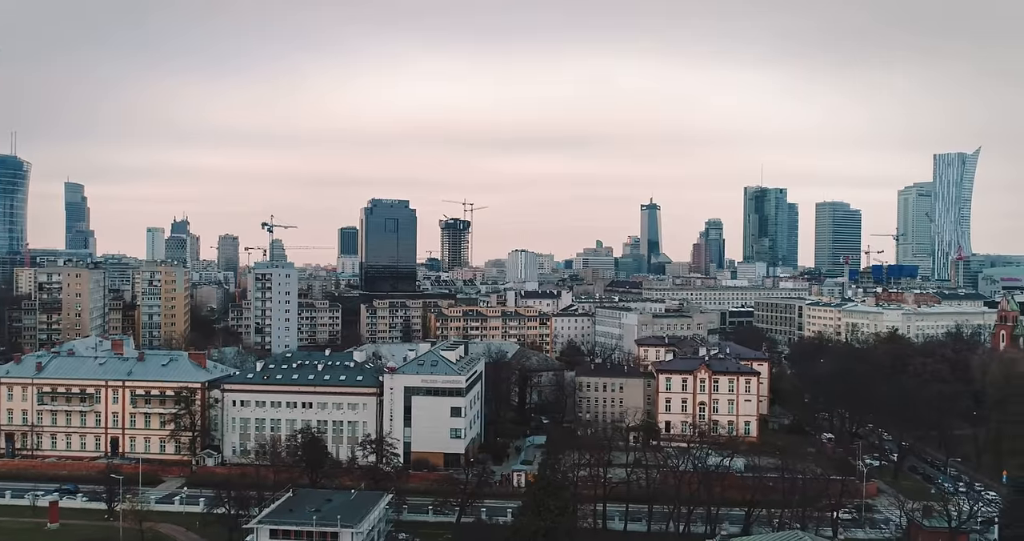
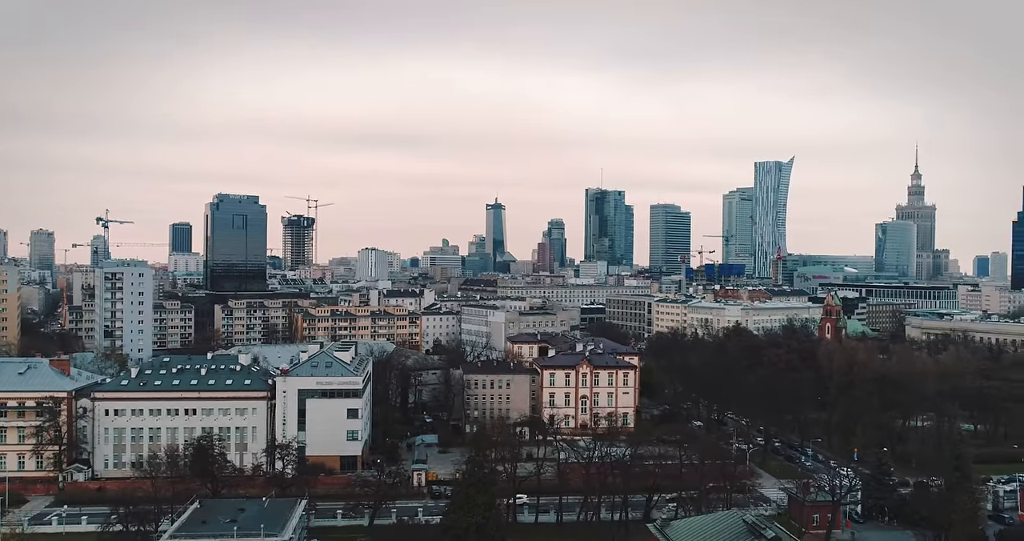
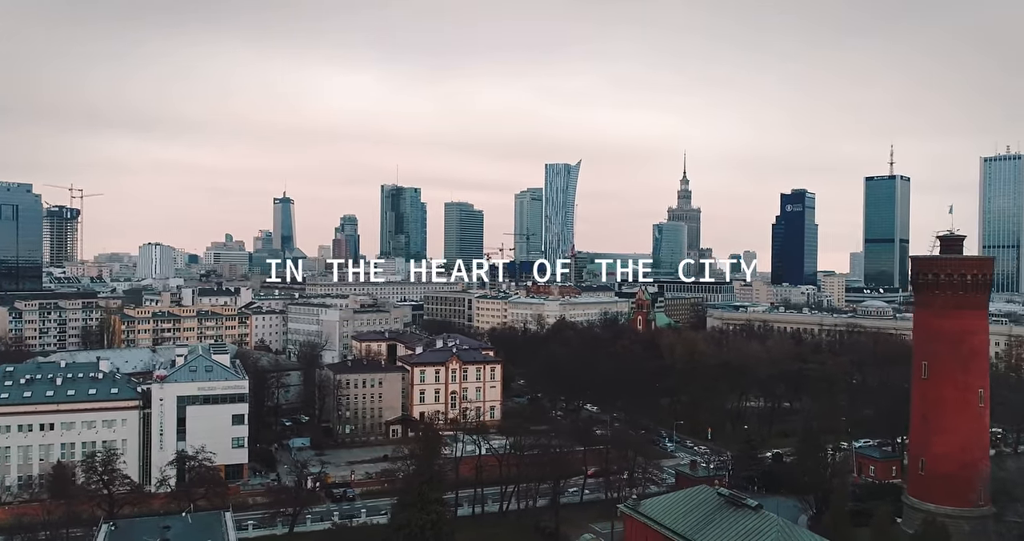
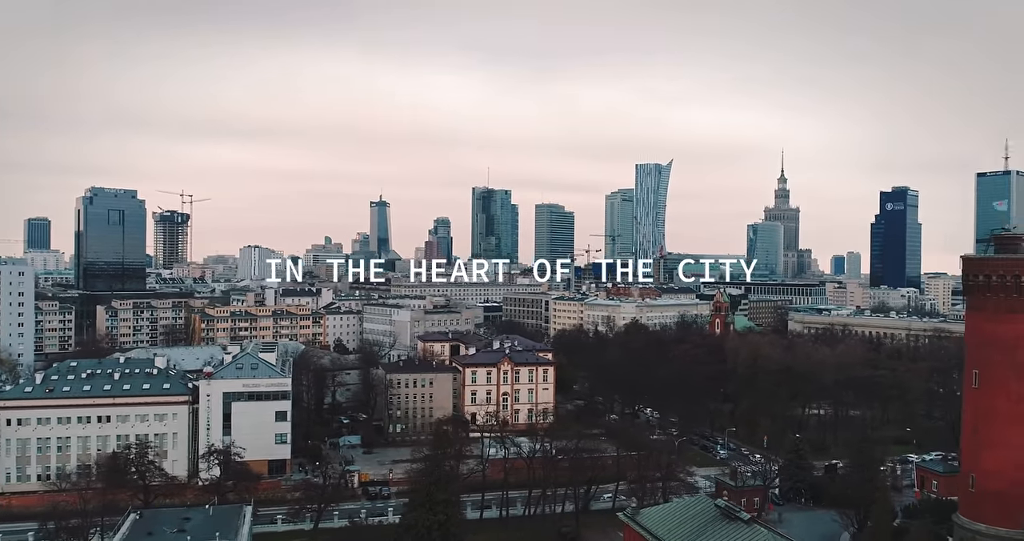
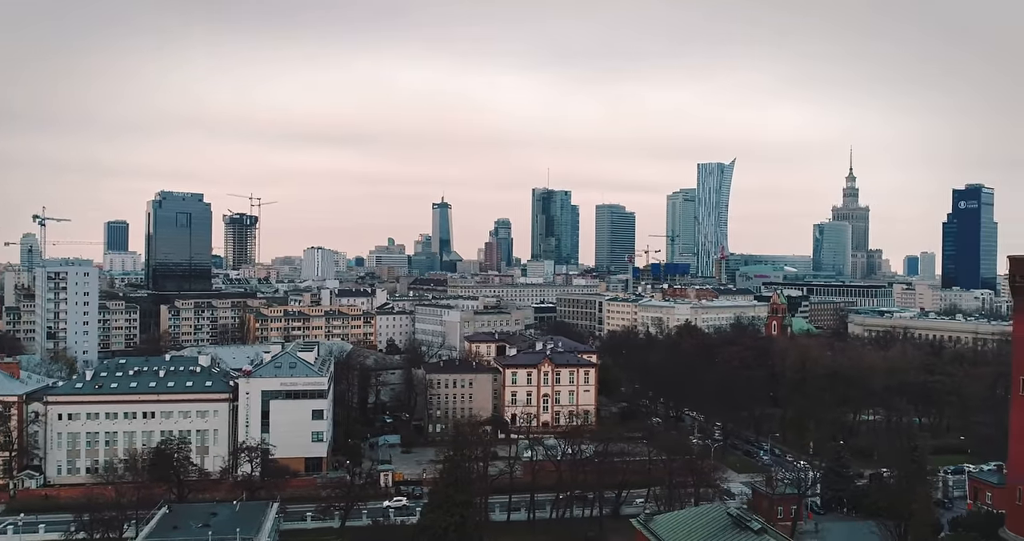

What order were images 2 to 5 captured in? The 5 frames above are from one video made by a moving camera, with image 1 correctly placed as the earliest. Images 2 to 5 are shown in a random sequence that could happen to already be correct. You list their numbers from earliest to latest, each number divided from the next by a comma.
2, 5, 4, 3
